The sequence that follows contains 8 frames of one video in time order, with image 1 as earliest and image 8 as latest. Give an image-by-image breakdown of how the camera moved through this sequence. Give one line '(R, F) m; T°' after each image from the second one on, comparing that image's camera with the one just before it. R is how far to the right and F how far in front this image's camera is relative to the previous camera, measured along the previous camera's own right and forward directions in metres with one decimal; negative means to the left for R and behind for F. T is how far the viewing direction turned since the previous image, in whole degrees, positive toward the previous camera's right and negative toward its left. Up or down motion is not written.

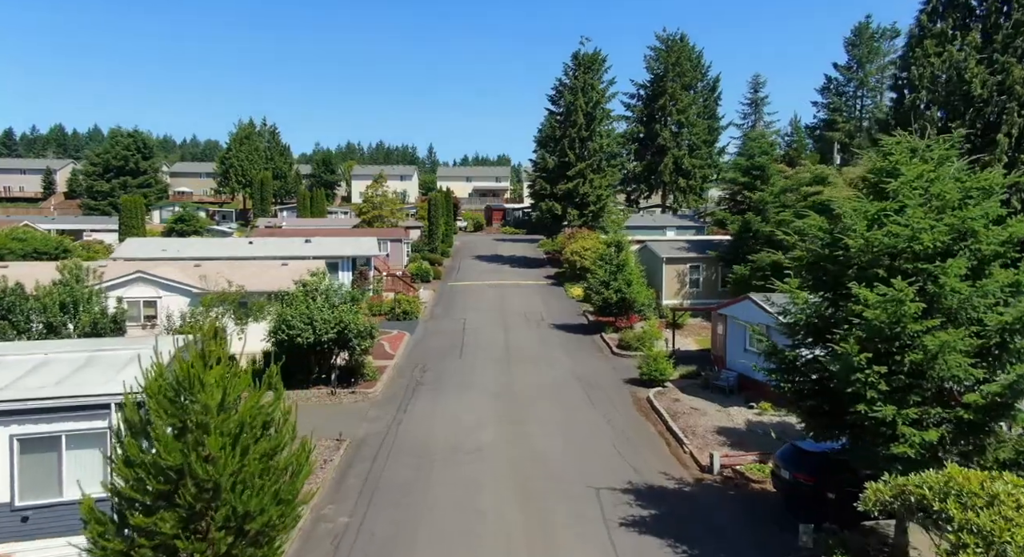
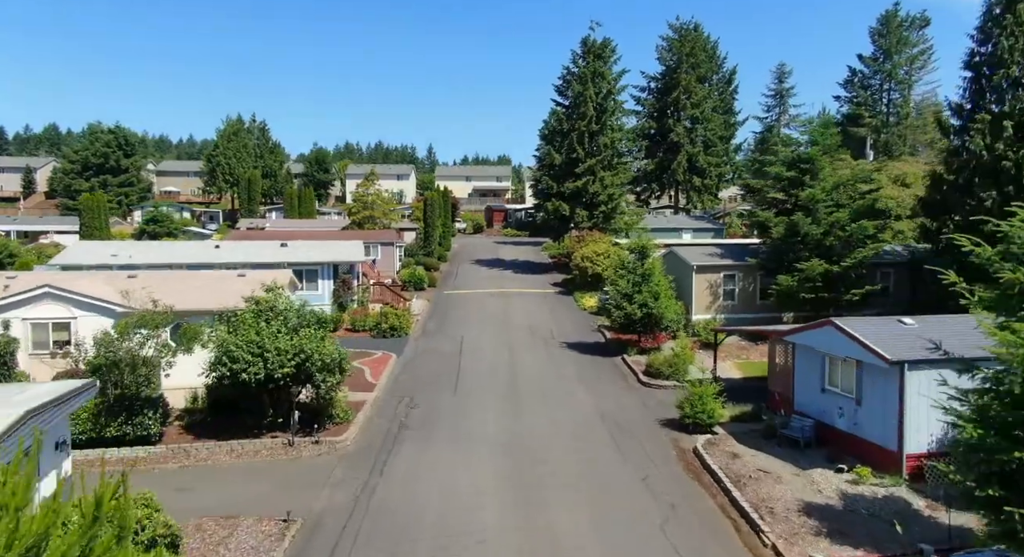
(-0.2, +4.8) m; 0°
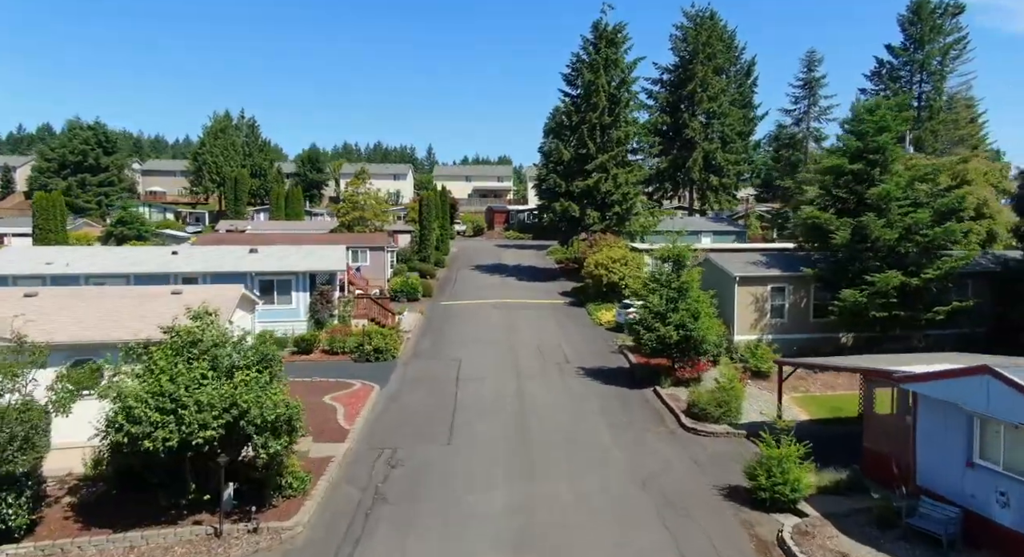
(-0.3, +4.8) m; 0°
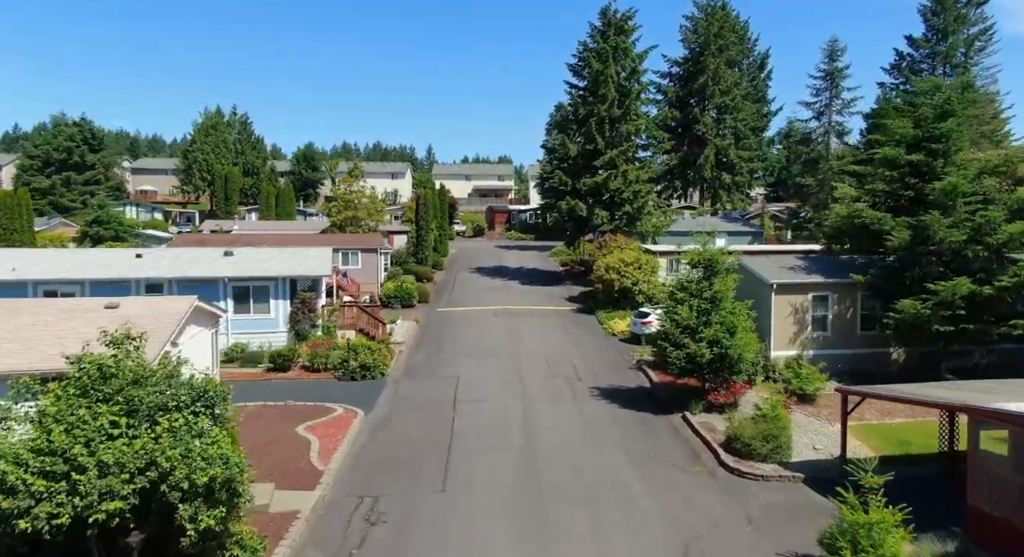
(-0.2, +3.1) m; 0°
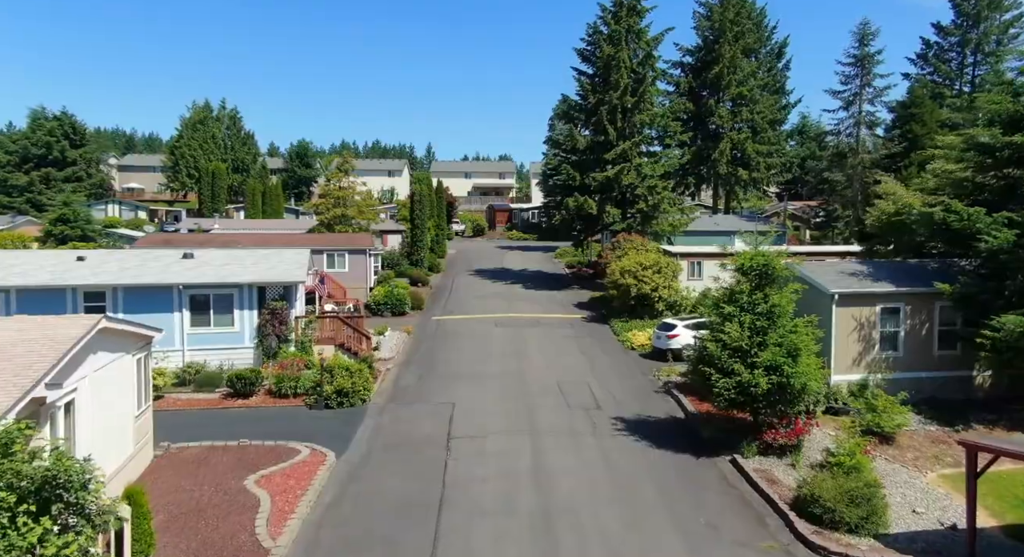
(-0.2, +3.7) m; 0°
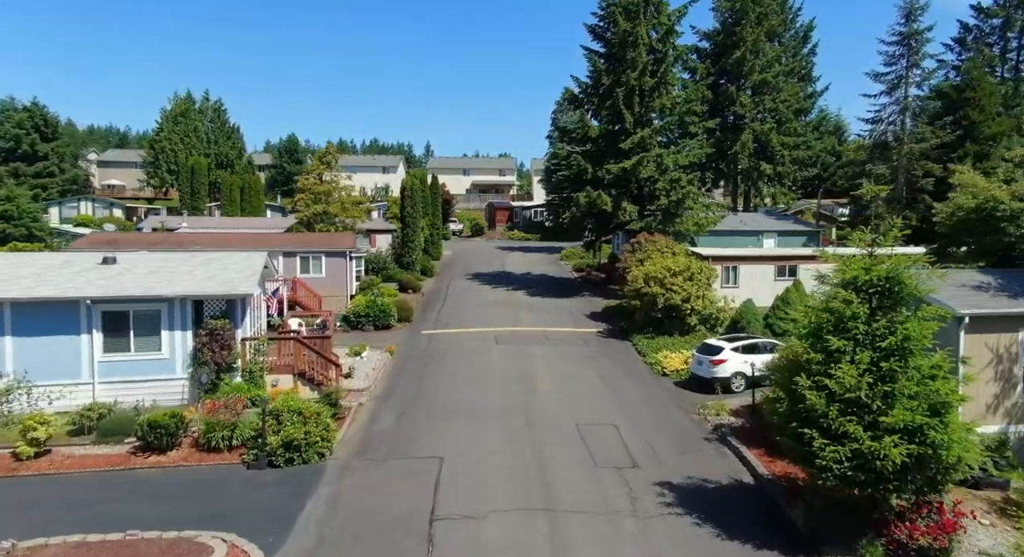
(-0.2, +4.8) m; 0°
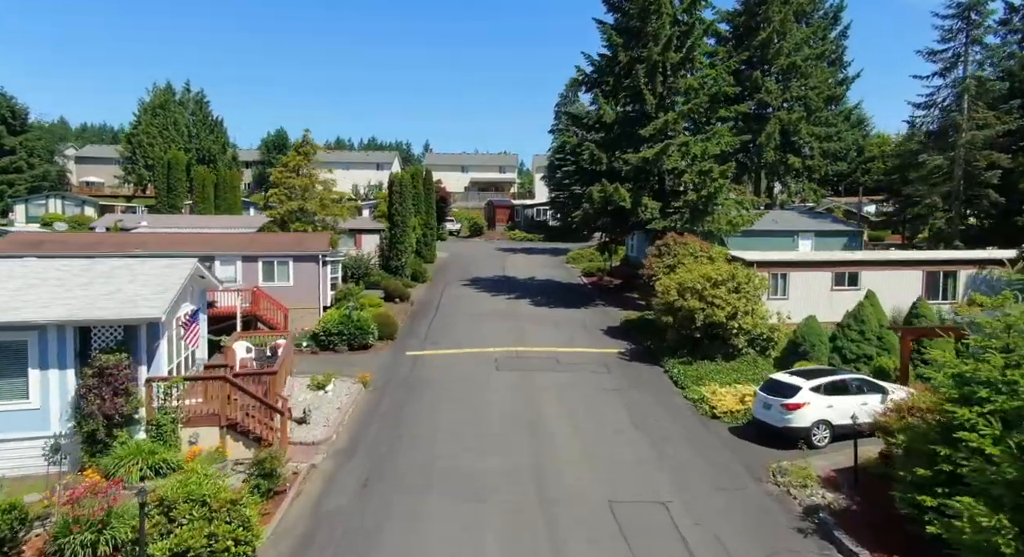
(-0.1, +4.9) m; 0°
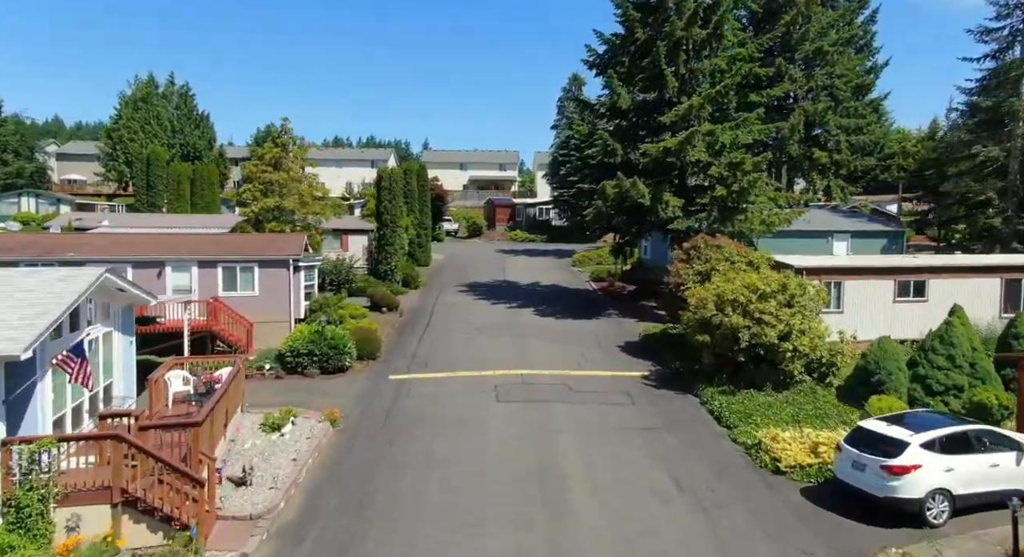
(-0.1, +3.7) m; 0°
